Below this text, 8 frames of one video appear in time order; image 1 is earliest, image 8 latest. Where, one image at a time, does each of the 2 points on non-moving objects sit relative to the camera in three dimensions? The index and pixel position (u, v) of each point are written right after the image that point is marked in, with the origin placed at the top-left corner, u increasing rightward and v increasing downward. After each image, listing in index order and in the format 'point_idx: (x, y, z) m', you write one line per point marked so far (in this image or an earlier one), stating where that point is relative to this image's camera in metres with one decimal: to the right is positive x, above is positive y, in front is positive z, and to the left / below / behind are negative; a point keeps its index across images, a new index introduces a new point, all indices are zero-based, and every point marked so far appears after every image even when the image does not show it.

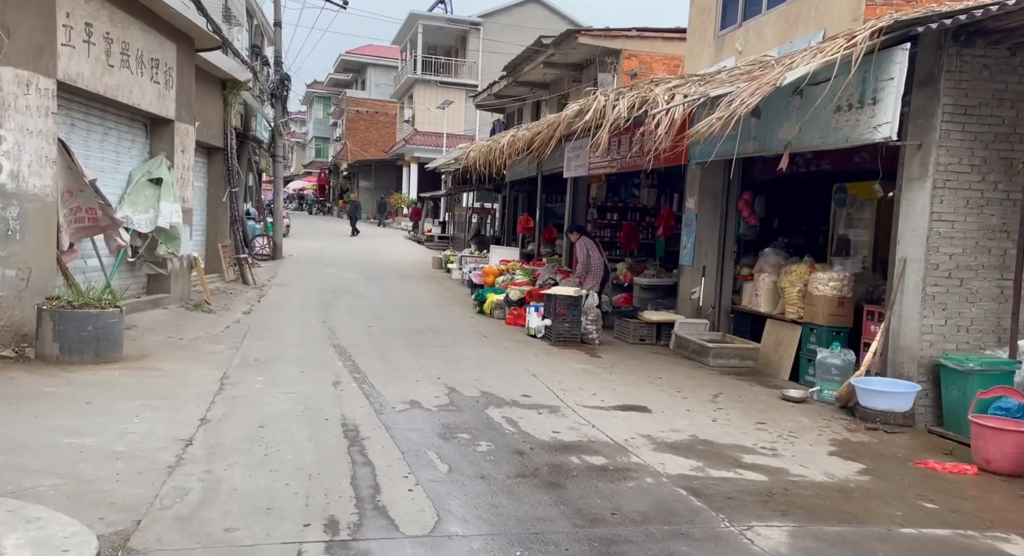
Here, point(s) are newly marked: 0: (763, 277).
0: (+3.1, 0.0, +10.2) m
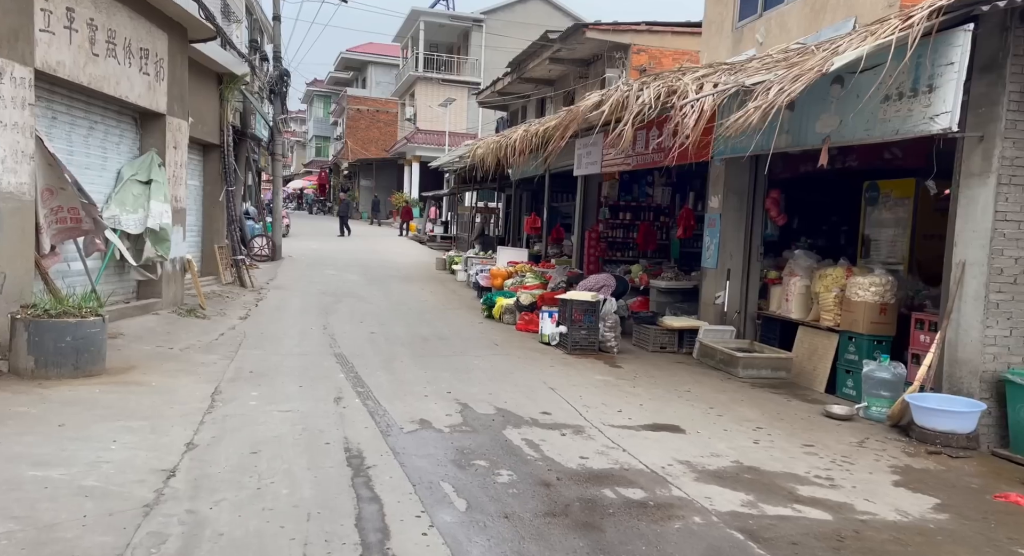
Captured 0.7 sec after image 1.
0: (+3.3, 0.0, +9.5) m
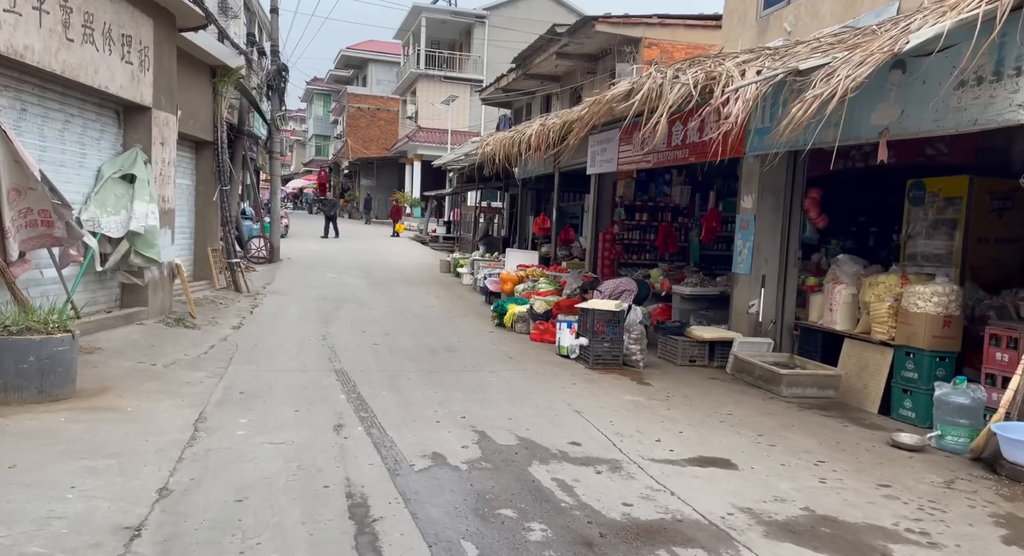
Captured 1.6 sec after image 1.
0: (+3.5, -0.1, +8.6) m
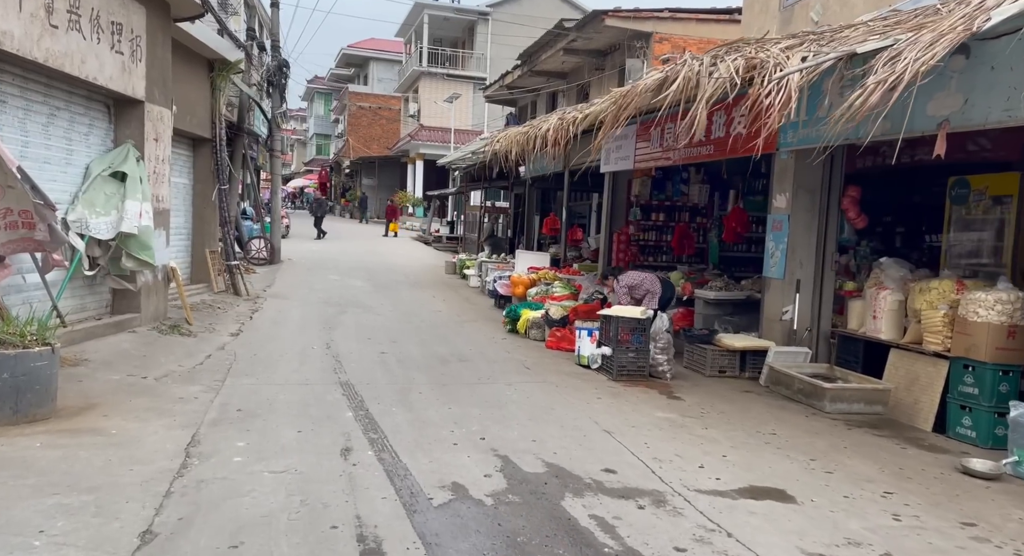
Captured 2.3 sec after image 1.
0: (+3.7, -0.2, +8.0) m
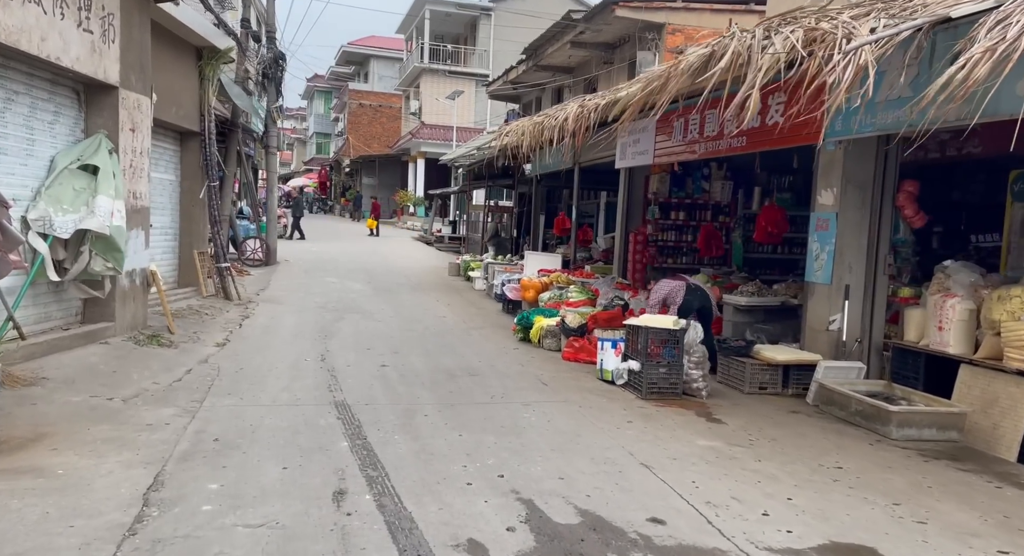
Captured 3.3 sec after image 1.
0: (+3.8, -0.2, +7.1) m
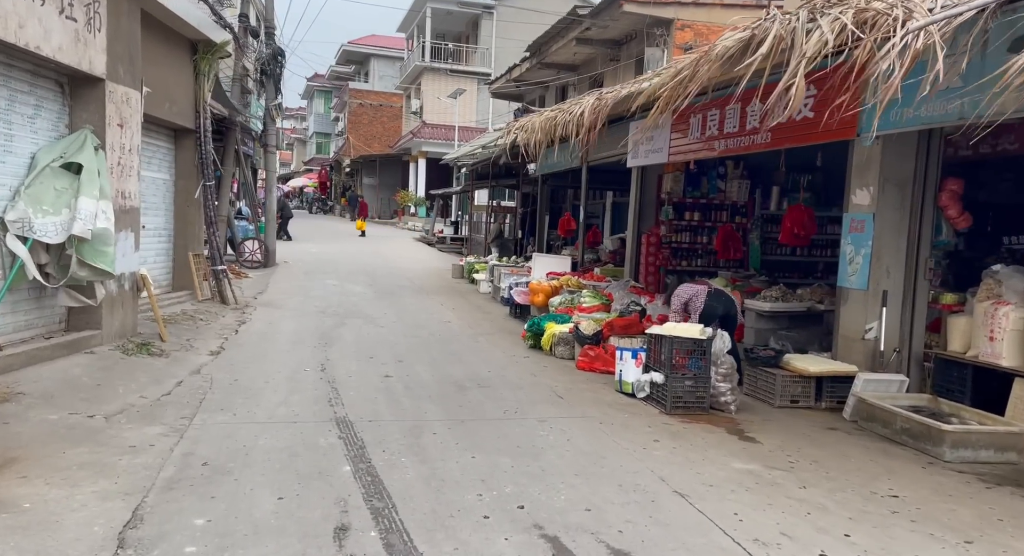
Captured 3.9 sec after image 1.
0: (+3.9, -0.3, +6.5) m
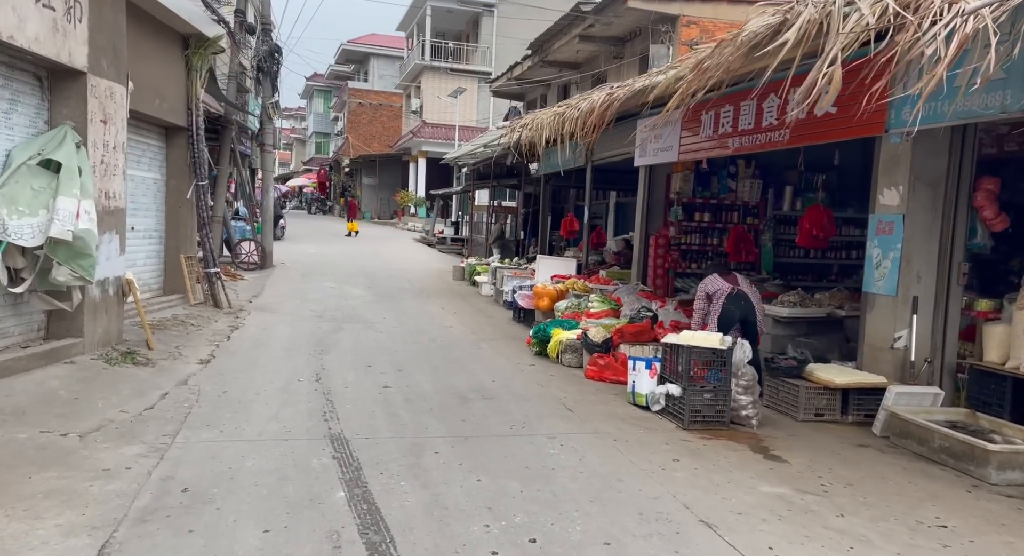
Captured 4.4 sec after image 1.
0: (+4.0, -0.3, +6.1) m
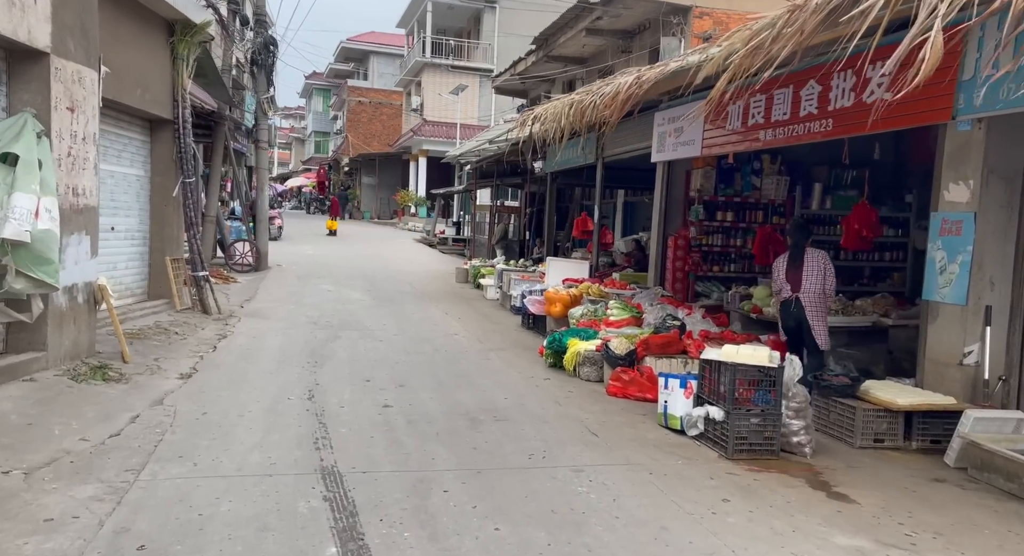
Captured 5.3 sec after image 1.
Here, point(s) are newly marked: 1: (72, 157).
0: (+4.1, -0.4, +5.2) m
1: (-3.9, +1.1, +7.2) m
